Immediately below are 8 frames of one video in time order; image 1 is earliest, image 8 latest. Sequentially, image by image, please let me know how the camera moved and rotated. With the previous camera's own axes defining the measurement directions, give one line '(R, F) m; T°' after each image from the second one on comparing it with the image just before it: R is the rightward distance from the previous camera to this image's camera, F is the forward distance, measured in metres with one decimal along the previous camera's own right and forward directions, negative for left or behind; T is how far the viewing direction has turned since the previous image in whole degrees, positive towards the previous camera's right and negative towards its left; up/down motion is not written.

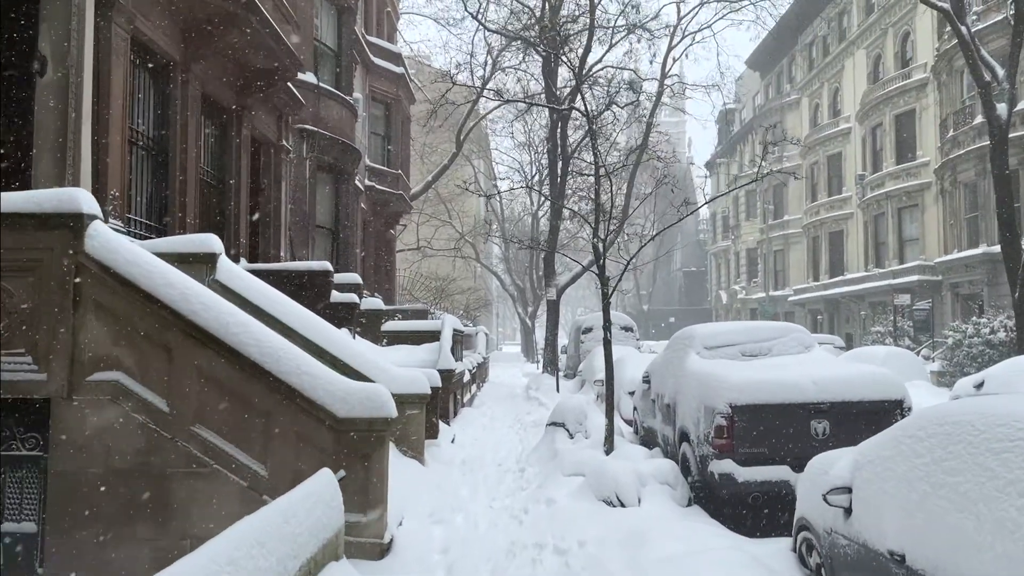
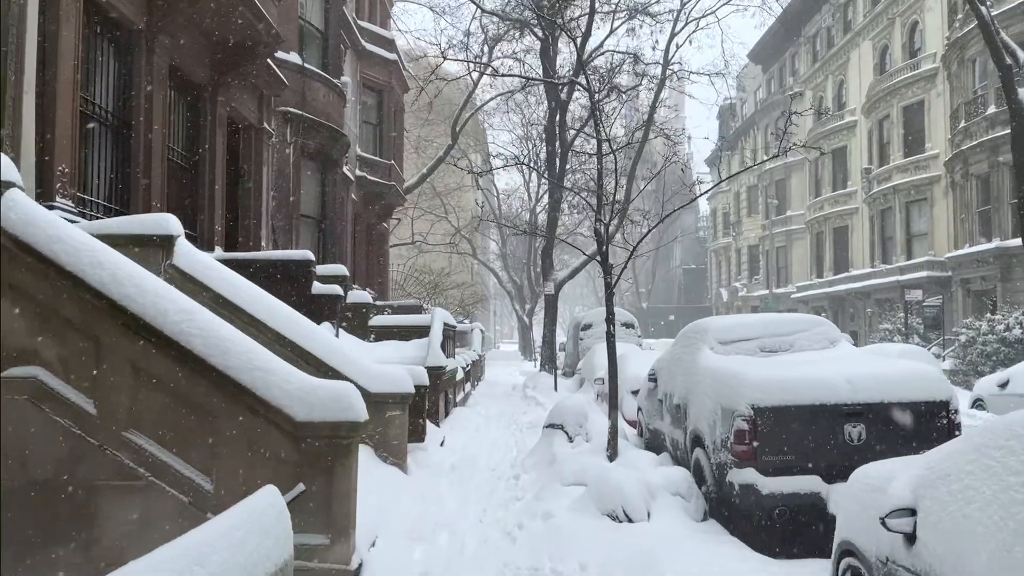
(0.0, +0.7) m; 0°
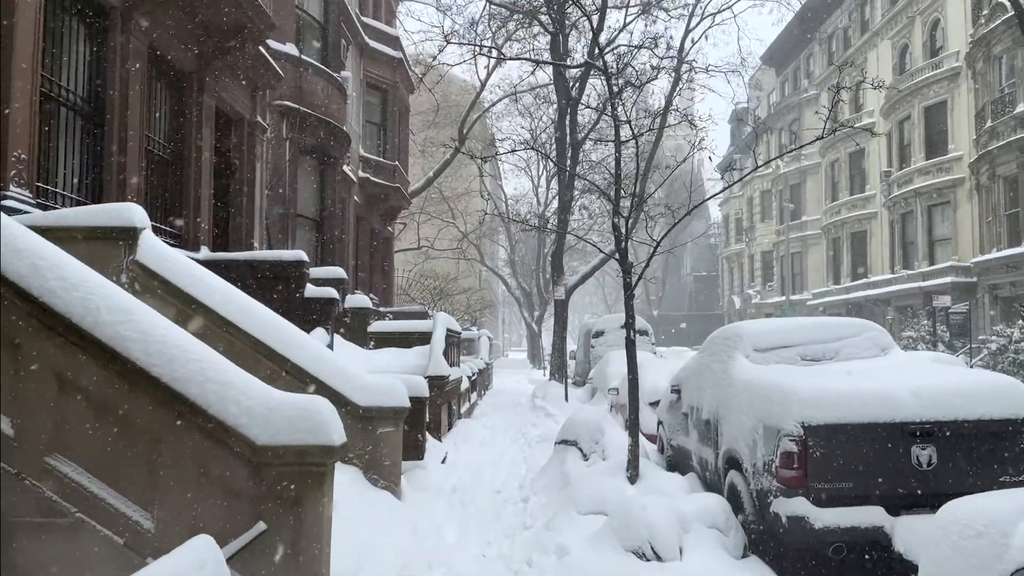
(0.0, +0.7) m; -1°
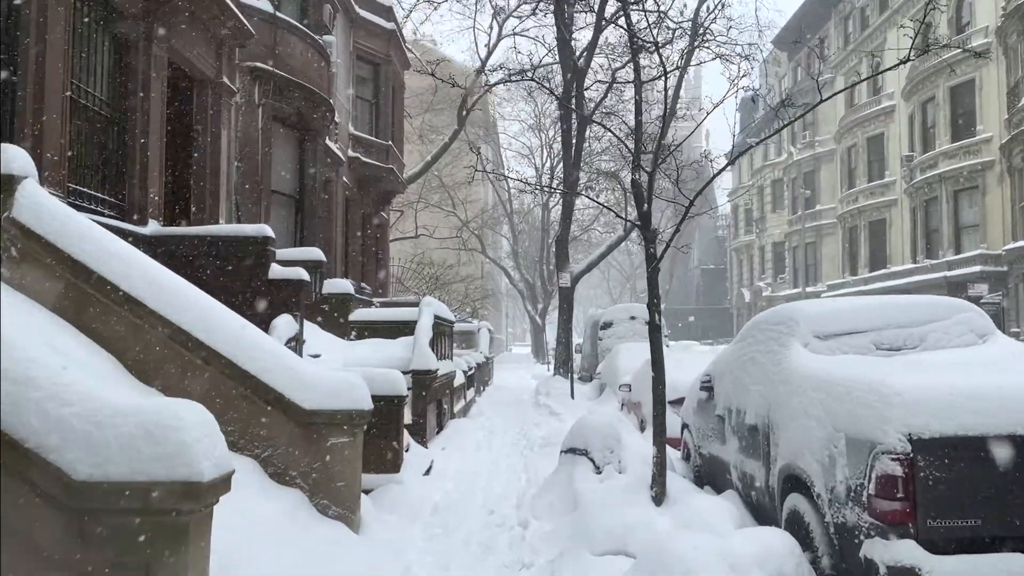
(+0.1, +1.2) m; 0°
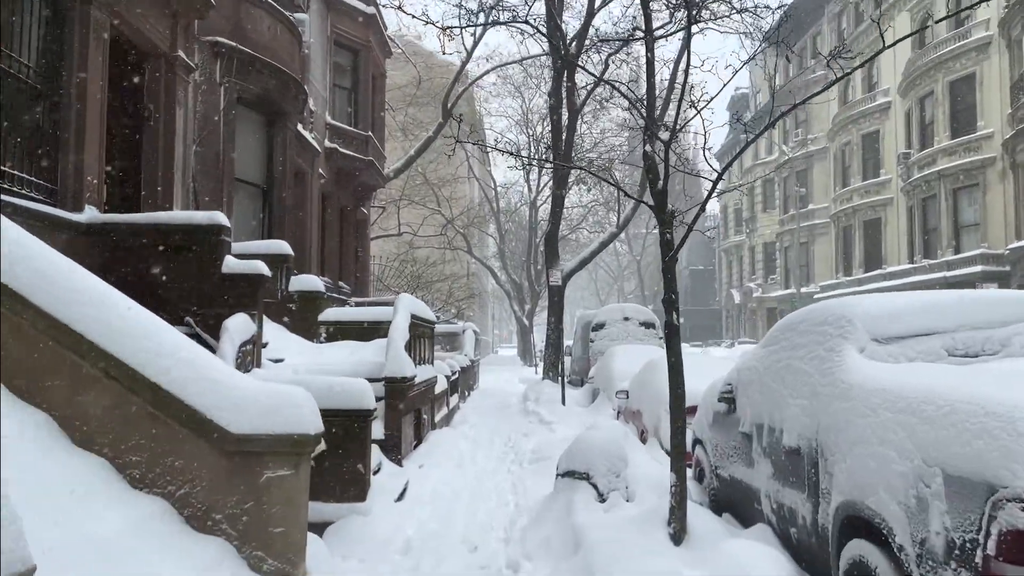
(0.0, +0.8) m; +1°
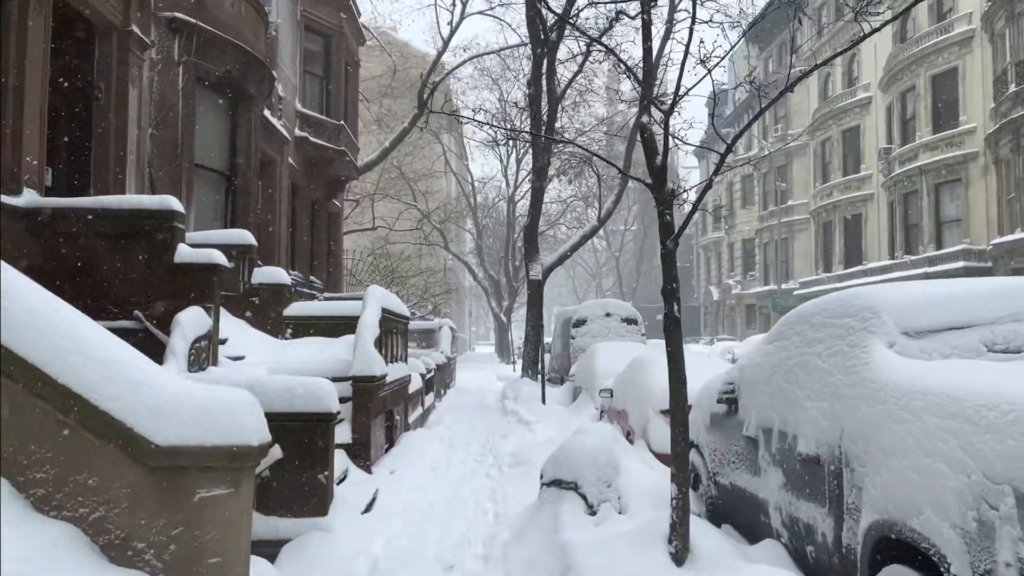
(0.0, +0.5) m; +2°
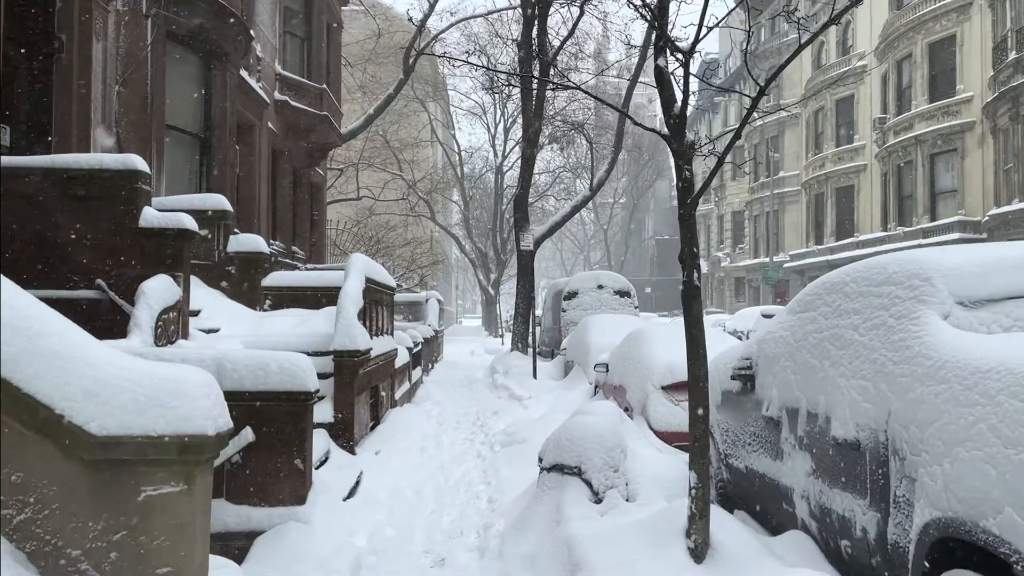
(0.0, +0.4) m; +1°
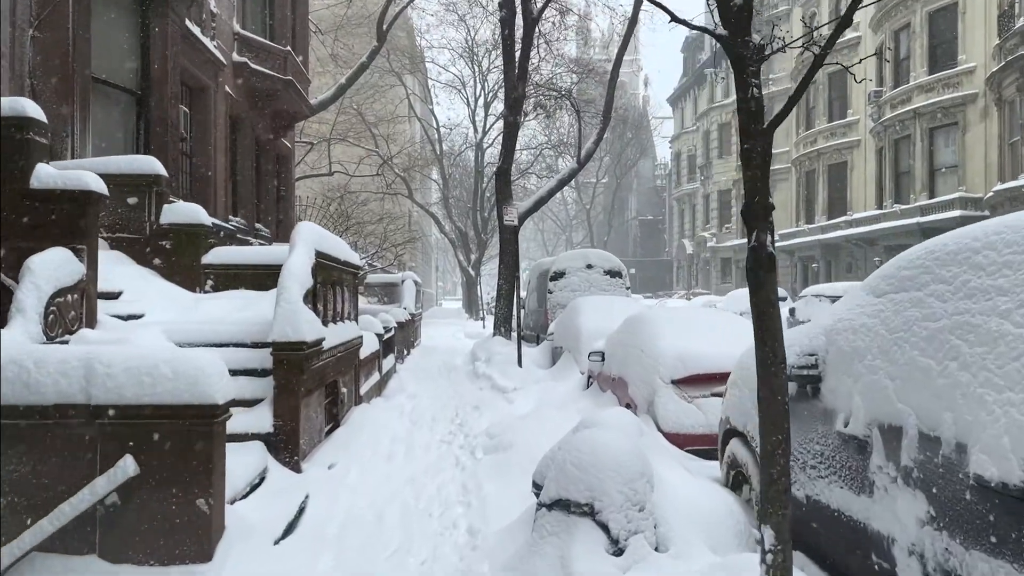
(0.0, +1.0) m; +1°
